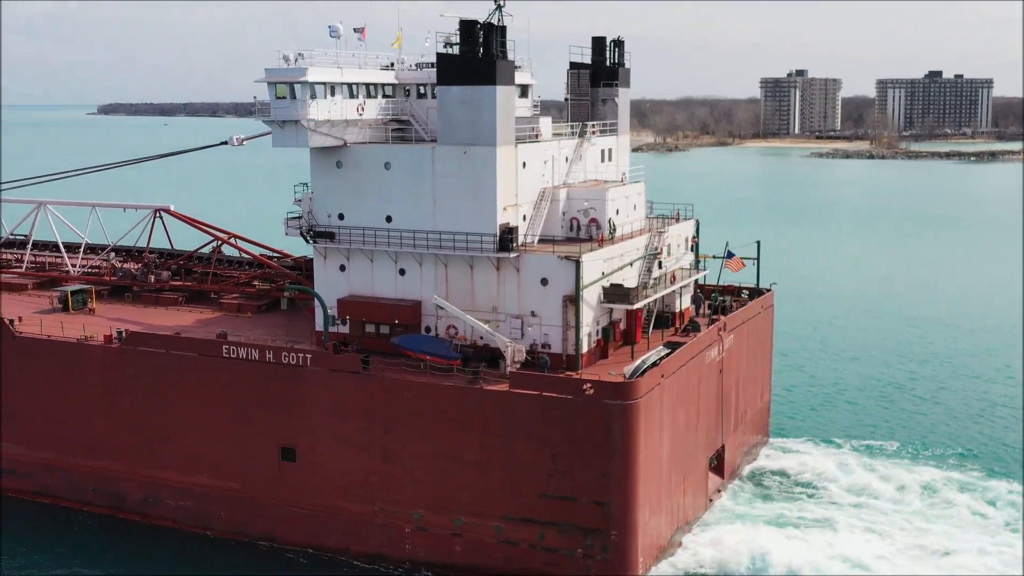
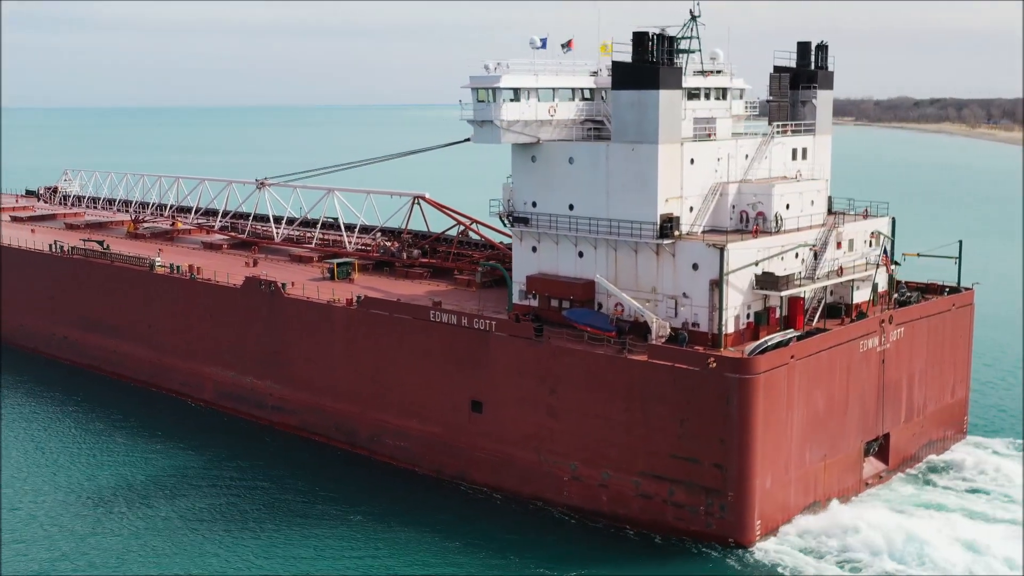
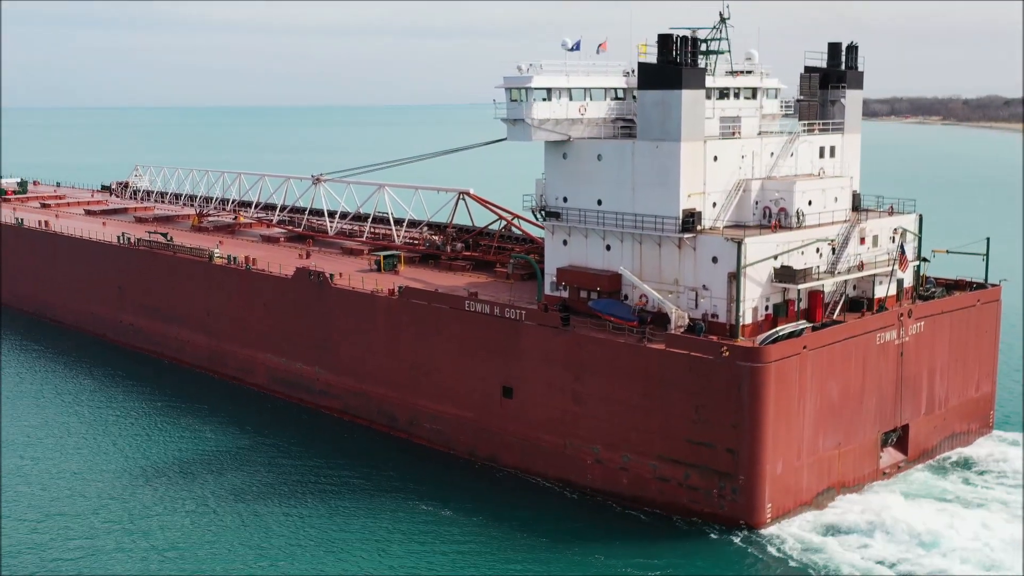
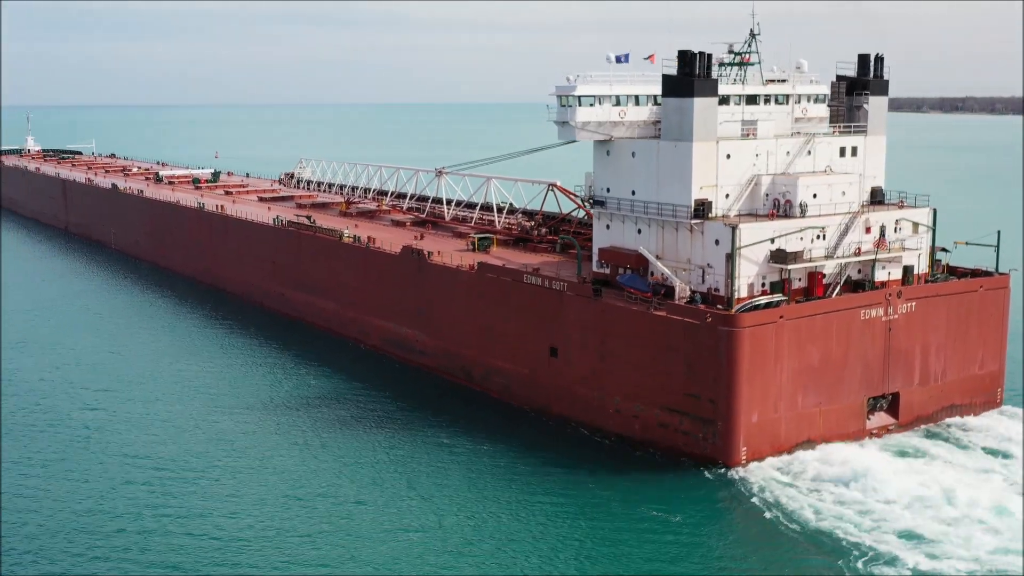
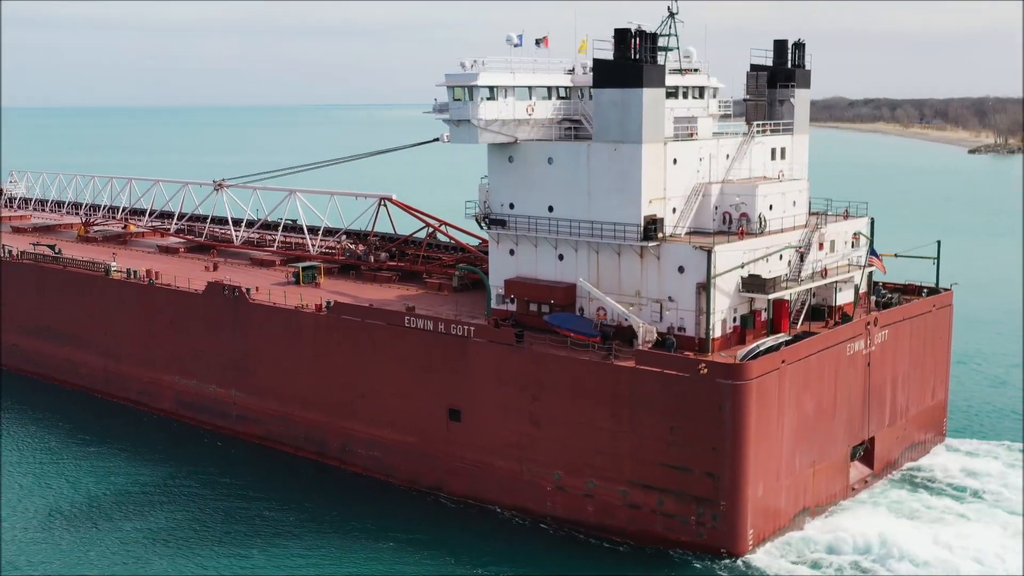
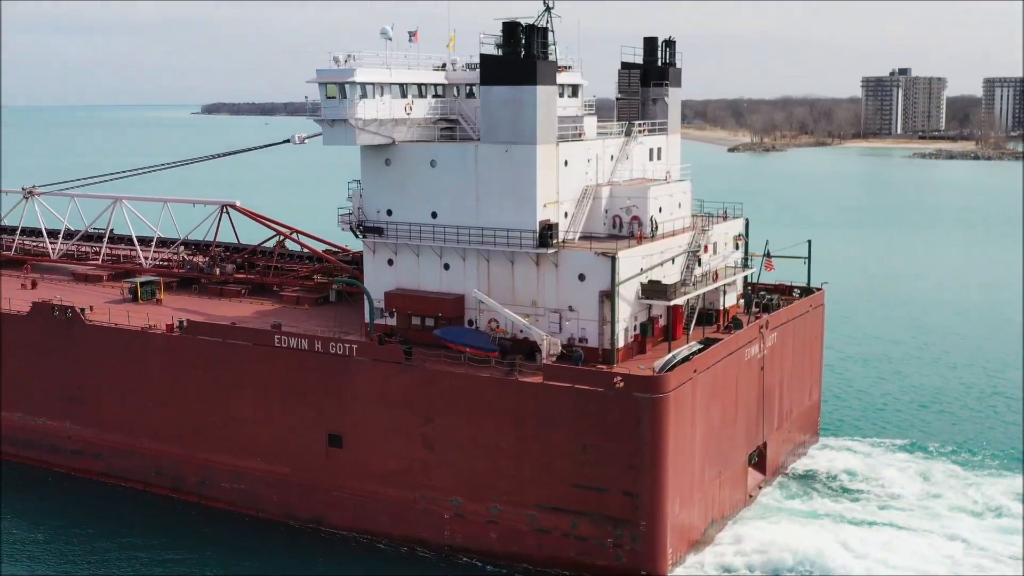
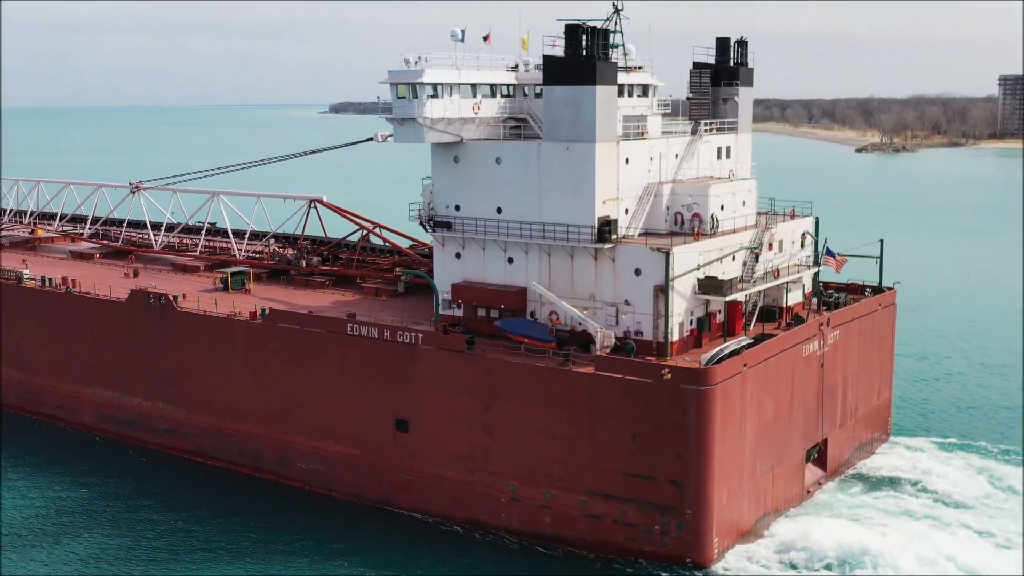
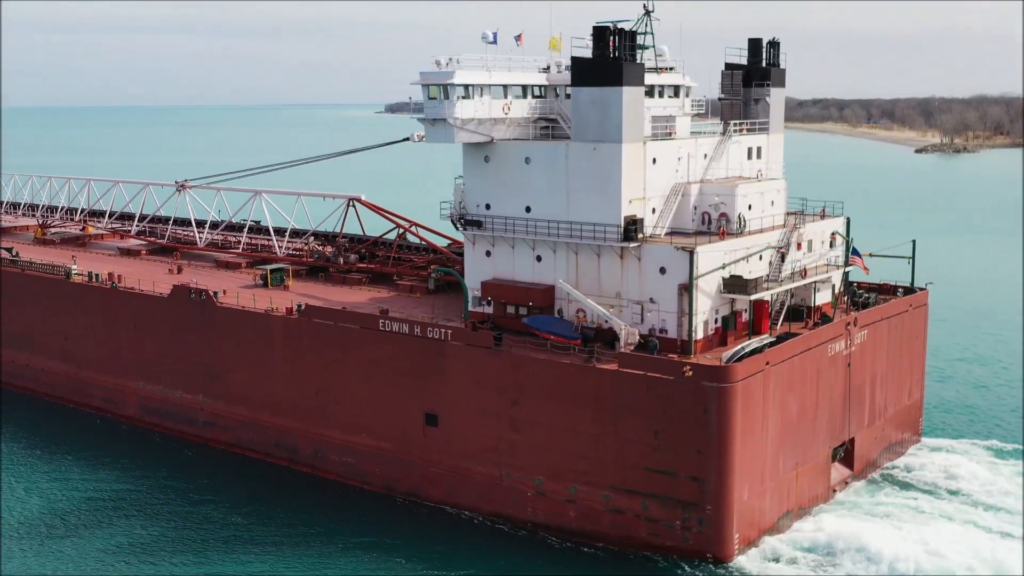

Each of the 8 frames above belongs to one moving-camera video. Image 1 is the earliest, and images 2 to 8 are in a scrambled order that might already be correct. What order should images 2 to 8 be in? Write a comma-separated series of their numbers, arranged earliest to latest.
6, 7, 8, 5, 2, 3, 4
